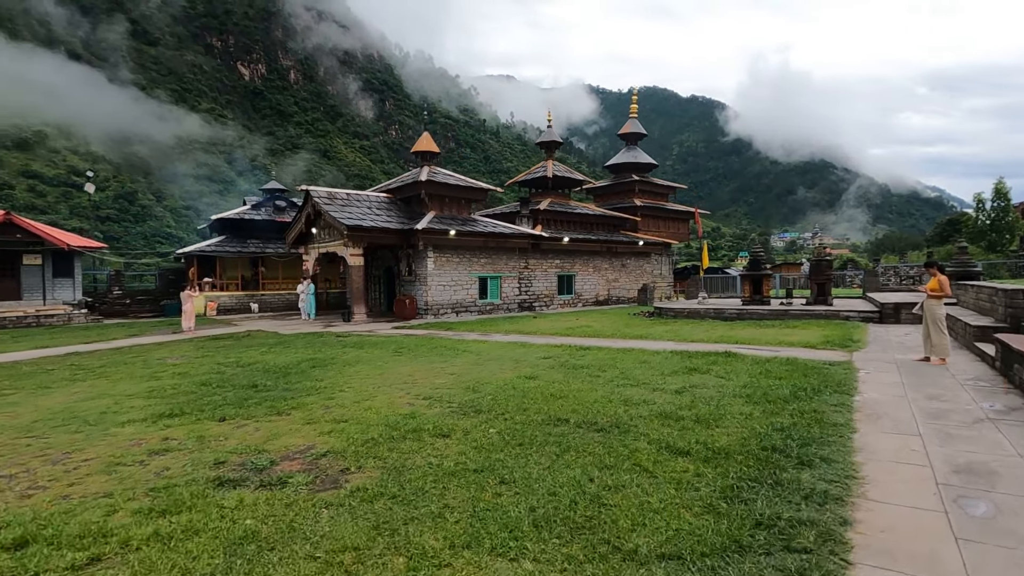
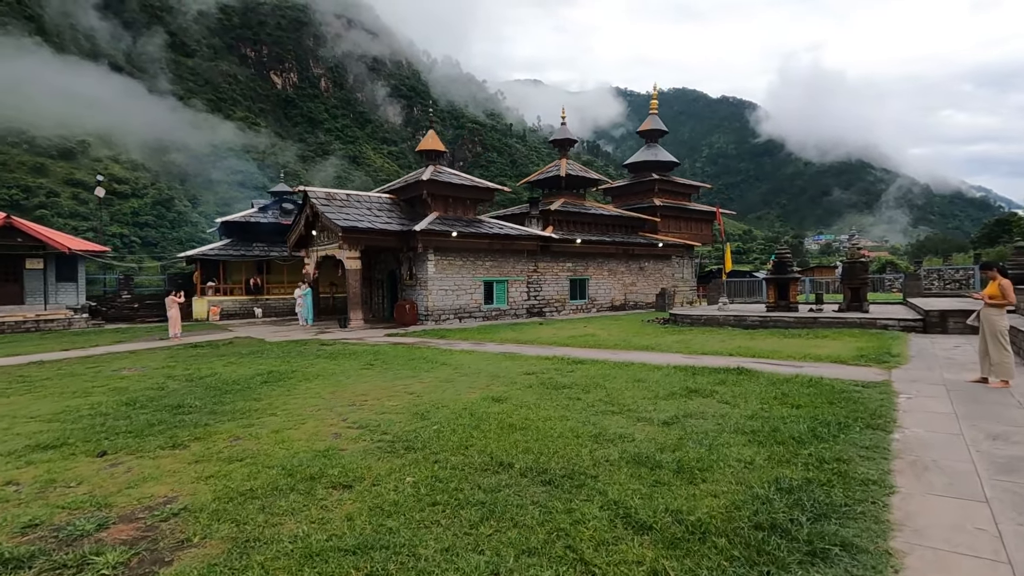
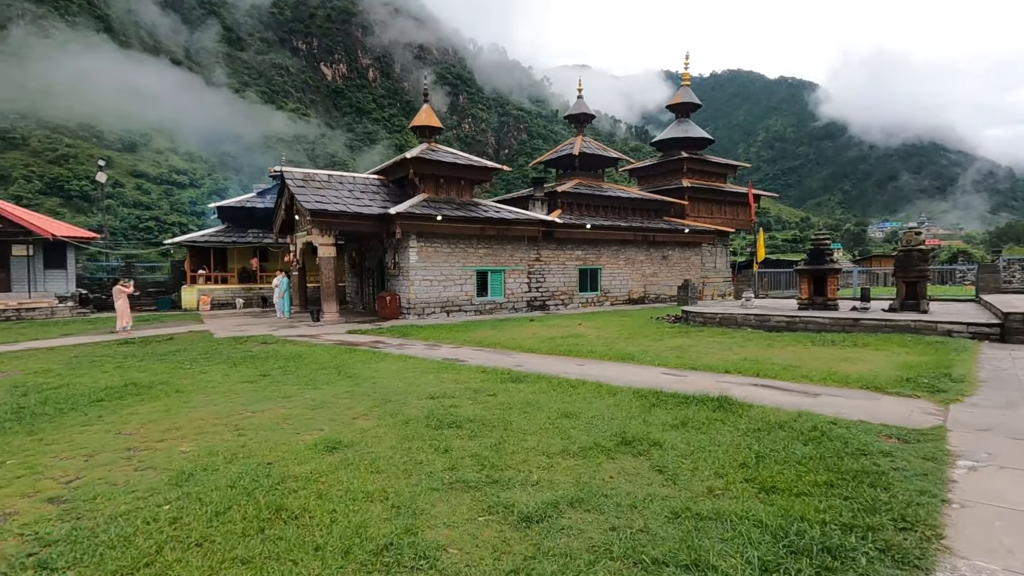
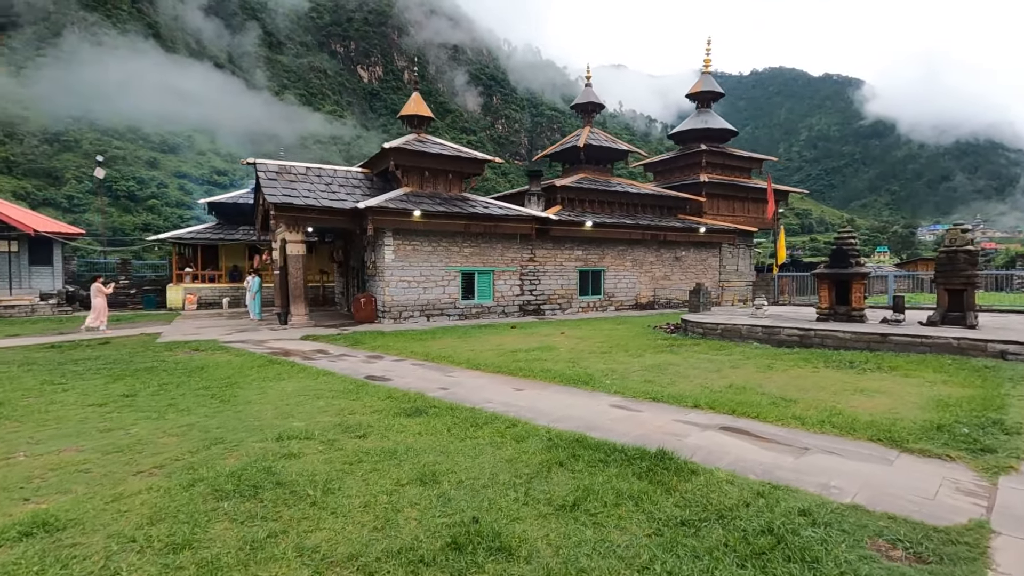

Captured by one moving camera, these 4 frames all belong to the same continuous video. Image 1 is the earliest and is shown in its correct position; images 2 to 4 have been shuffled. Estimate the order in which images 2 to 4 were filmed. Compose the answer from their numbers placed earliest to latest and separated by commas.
2, 3, 4
